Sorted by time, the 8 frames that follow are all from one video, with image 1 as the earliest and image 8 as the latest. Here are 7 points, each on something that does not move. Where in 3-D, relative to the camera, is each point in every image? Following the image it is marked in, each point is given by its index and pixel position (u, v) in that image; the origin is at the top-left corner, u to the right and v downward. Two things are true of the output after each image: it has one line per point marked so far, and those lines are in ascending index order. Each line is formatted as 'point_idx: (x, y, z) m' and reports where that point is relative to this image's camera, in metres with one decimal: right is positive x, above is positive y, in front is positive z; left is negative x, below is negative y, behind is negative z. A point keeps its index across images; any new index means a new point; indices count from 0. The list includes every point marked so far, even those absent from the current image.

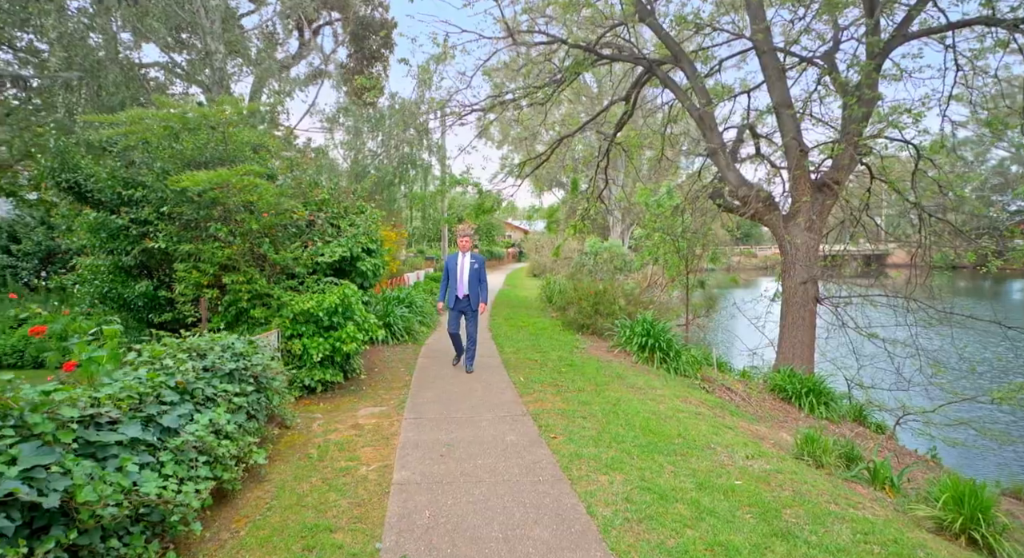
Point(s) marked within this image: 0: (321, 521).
0: (-1.1, -1.3, +2.8) m
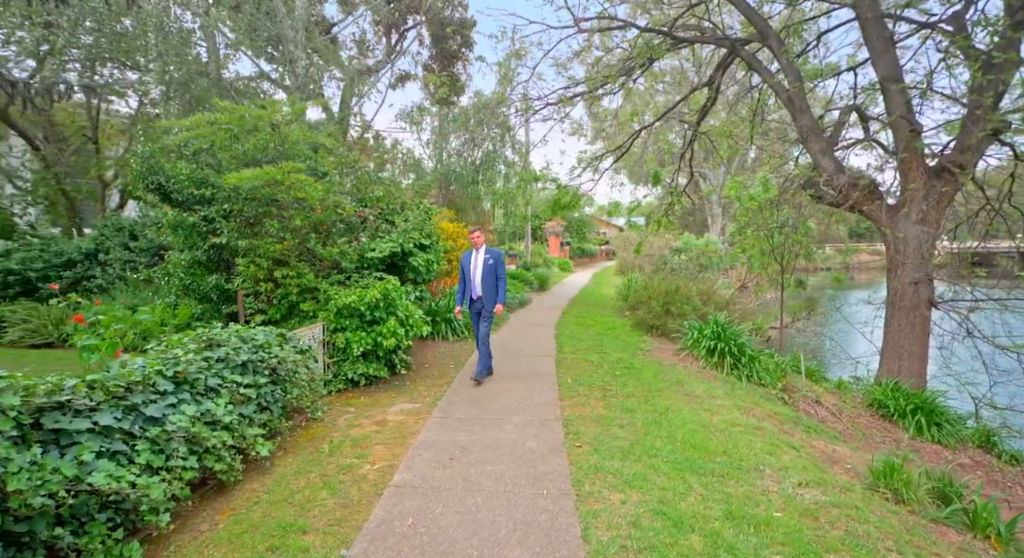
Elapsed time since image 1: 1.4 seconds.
0: (-1.2, -1.3, +2.8) m
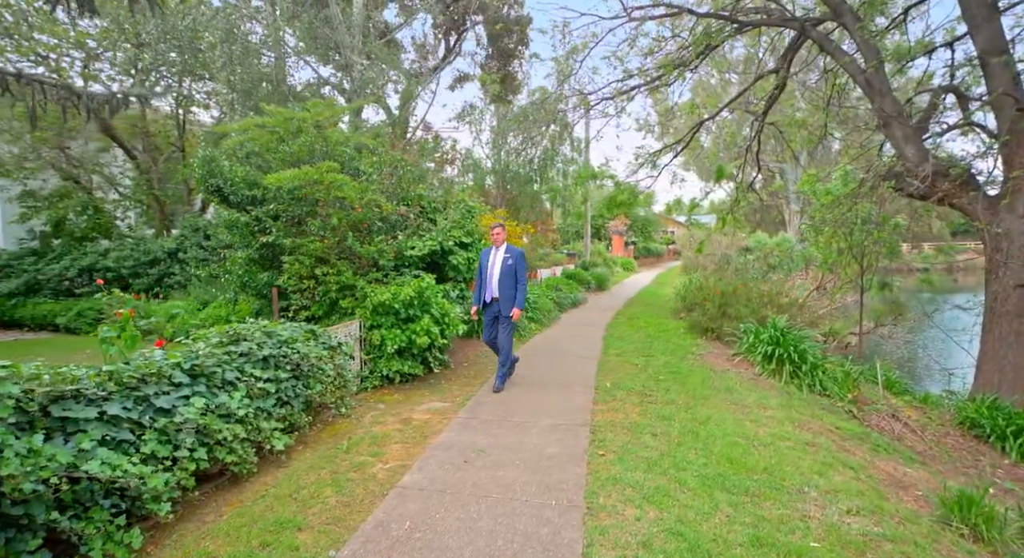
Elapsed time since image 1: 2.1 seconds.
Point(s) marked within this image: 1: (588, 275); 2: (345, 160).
0: (-1.2, -1.3, +2.8) m
1: (+3.0, +0.2, +19.8) m
2: (-2.1, +1.6, +6.6) m
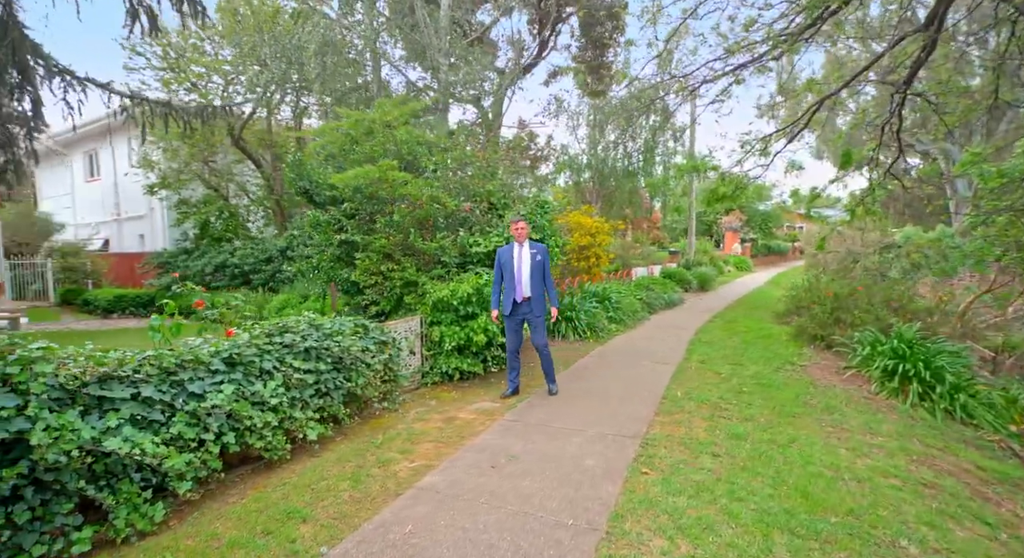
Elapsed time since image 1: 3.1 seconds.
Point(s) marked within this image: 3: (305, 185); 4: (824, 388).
0: (-1.1, -1.3, +2.8) m
1: (+6.5, +0.2, +18.6) m
2: (-1.2, +1.6, +6.7) m
3: (-3.0, +1.4, +7.4) m
4: (+3.7, -1.3, +6.2) m
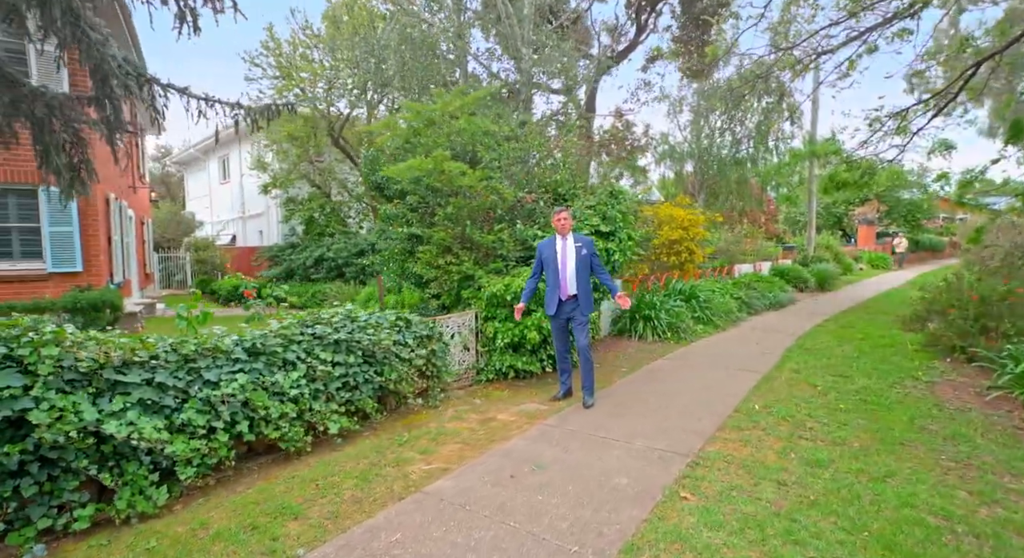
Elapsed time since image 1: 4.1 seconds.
0: (-1.1, -1.2, +2.7) m
1: (+9.5, +0.2, +16.6) m
2: (-0.4, +1.7, +6.6) m
3: (-2.0, +1.5, +7.6) m
4: (+4.3, -1.3, +5.0) m
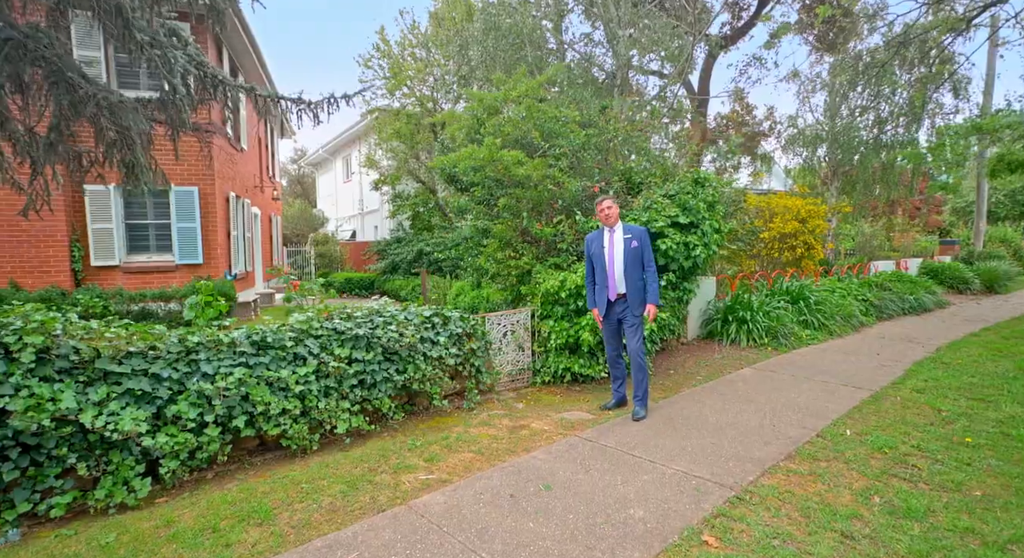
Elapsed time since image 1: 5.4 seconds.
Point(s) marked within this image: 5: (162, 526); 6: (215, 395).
0: (-1.2, -1.2, +2.6) m
1: (+12.3, +0.2, +13.7) m
2: (+0.4, +1.8, +6.2) m
3: (-0.9, +1.6, +7.5) m
4: (+4.6, -1.3, +3.6) m
5: (-1.6, -1.2, +2.4) m
6: (-1.7, -0.7, +2.9) m
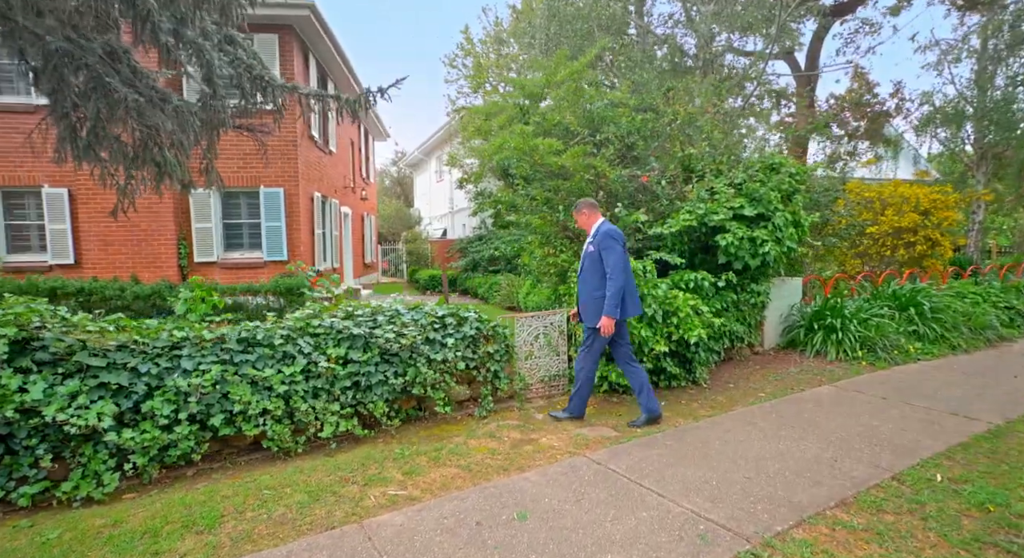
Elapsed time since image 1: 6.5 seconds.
0: (-1.4, -1.2, +2.5) m
1: (+14.1, +0.1, +10.7) m
2: (+0.9, +1.8, +5.7) m
3: (-0.1, +1.6, +7.3) m
4: (+4.5, -1.4, +2.4) m
5: (-1.9, -1.1, +2.4) m
6: (-1.8, -0.6, +2.9) m
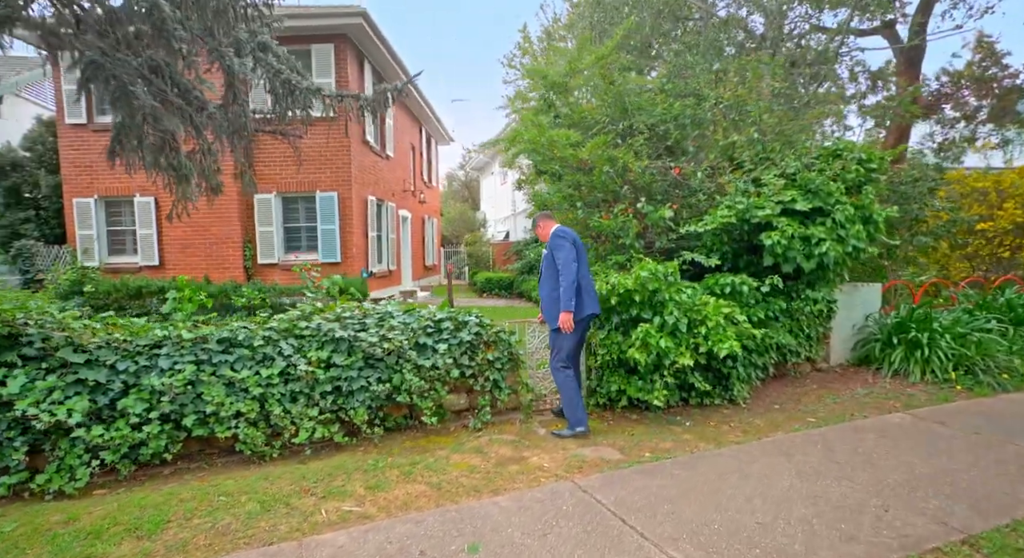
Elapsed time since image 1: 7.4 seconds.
0: (-1.6, -1.2, +2.5) m
1: (+15.0, -0.1, +8.0) m
2: (+1.2, +1.7, +5.2) m
3: (+0.4, +1.5, +7.0) m
4: (+4.2, -1.4, +1.4) m
5: (-2.1, -1.1, +2.4) m
6: (-2.0, -0.6, +2.9) m
